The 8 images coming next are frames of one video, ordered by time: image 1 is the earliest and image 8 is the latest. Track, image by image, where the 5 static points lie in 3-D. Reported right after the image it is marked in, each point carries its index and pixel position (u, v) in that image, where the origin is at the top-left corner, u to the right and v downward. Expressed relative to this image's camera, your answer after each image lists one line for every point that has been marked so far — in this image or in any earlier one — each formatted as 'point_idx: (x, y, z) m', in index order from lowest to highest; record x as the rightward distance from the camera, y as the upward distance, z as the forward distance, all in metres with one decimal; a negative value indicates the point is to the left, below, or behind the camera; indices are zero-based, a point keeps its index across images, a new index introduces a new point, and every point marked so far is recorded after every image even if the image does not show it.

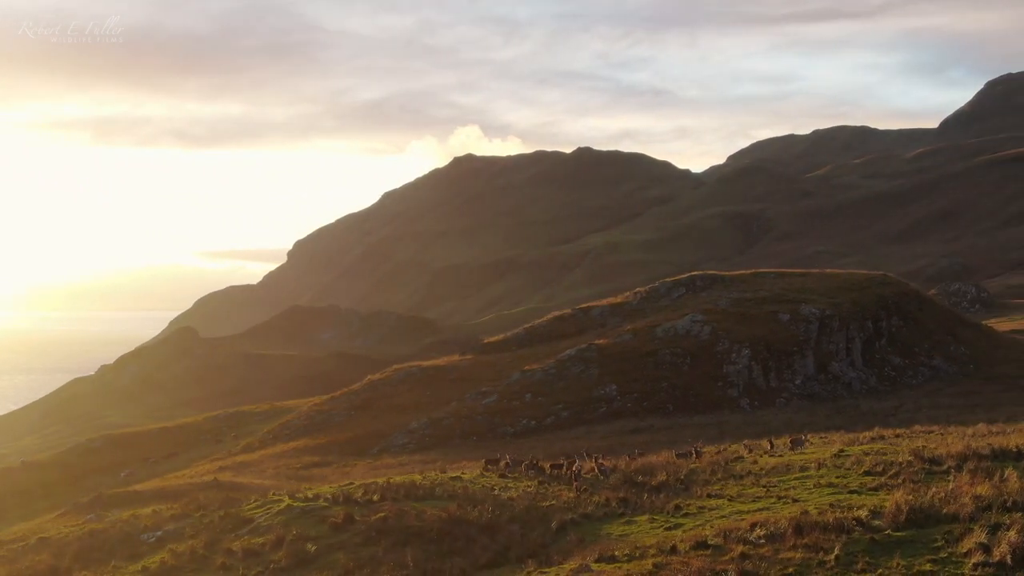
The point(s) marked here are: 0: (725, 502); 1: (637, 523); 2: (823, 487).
0: (+3.3, -3.2, +19.8) m
1: (+1.9, -3.3, +18.7) m
2: (+4.9, -3.0, +20.2) m
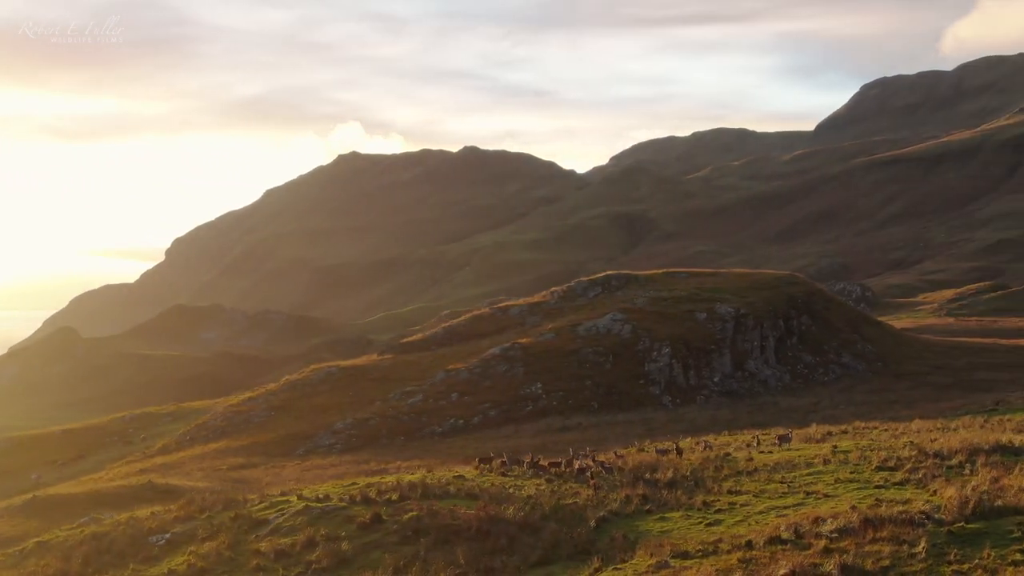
0: (+3.8, -3.2, +20.2) m
1: (+2.4, -3.3, +19.0) m
2: (+5.3, -3.0, +20.6) m
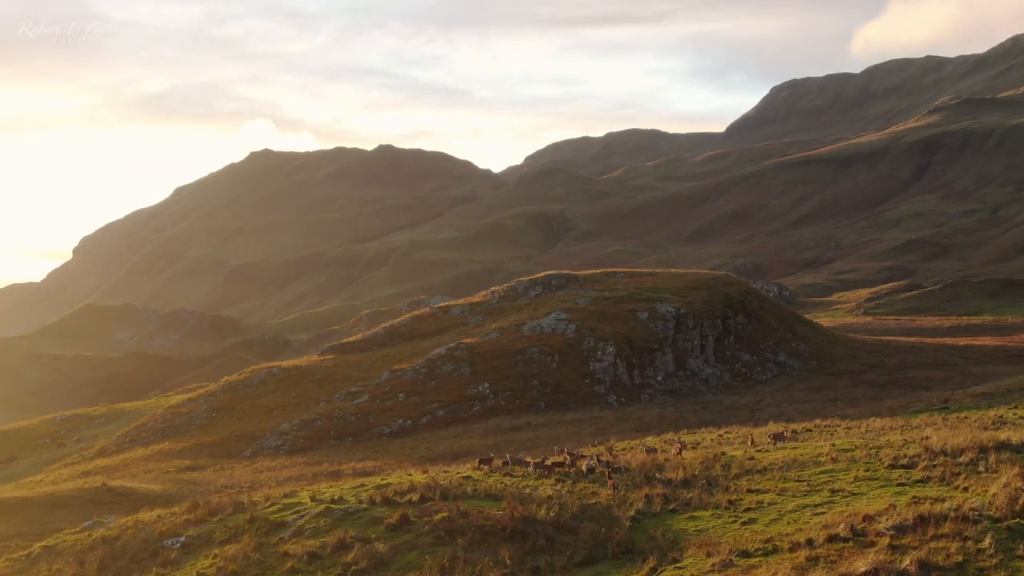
0: (+4.2, -3.2, +20.5) m
1: (+2.9, -3.4, +19.3) m
2: (+5.7, -3.1, +21.1) m
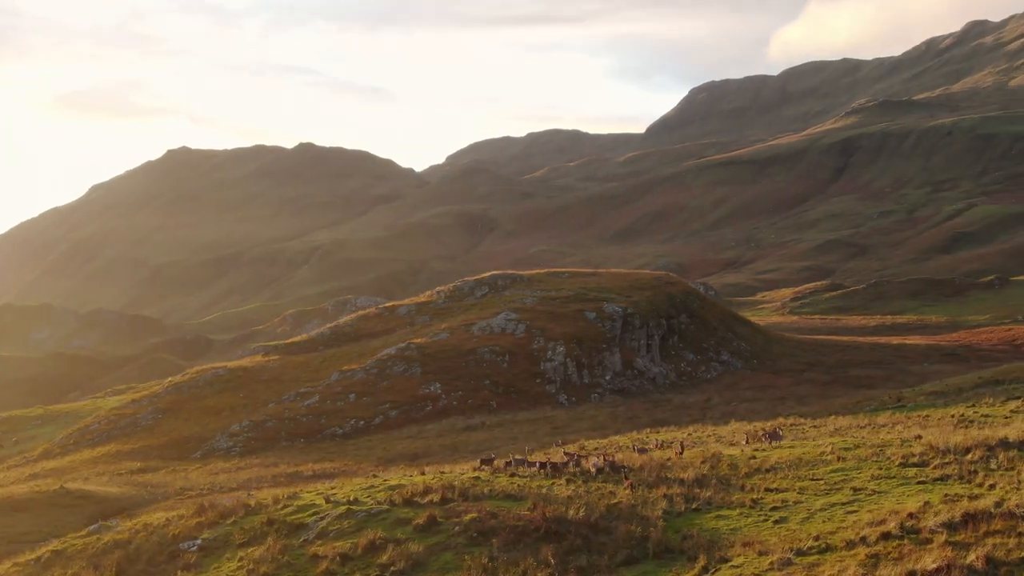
0: (+4.6, -3.3, +20.9) m
1: (+3.3, -3.4, +19.6) m
2: (+6.1, -3.1, +21.5) m
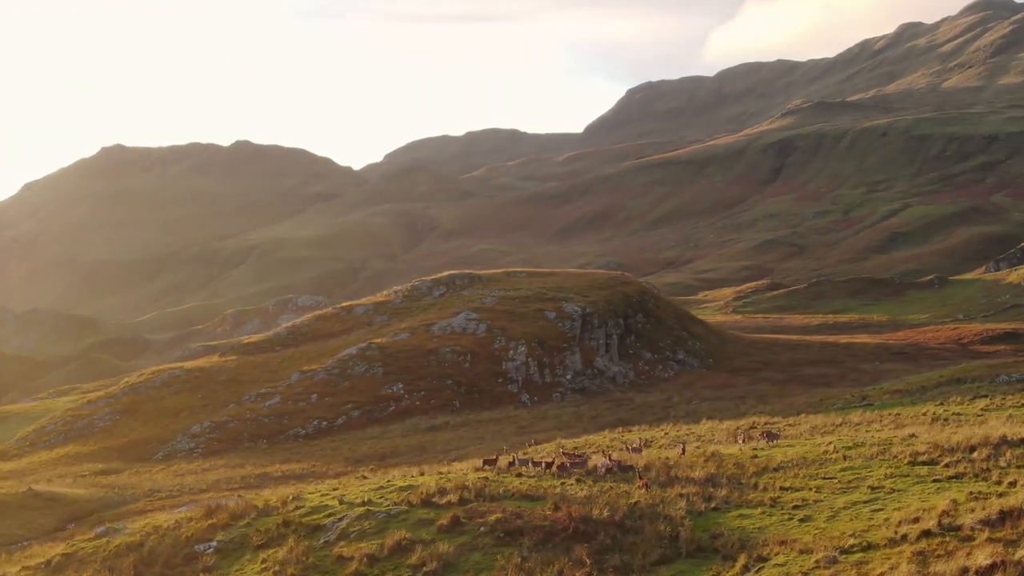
0: (+5.0, -3.3, +21.2) m
1: (+3.7, -3.4, +19.9) m
2: (+6.4, -3.1, +21.9) m
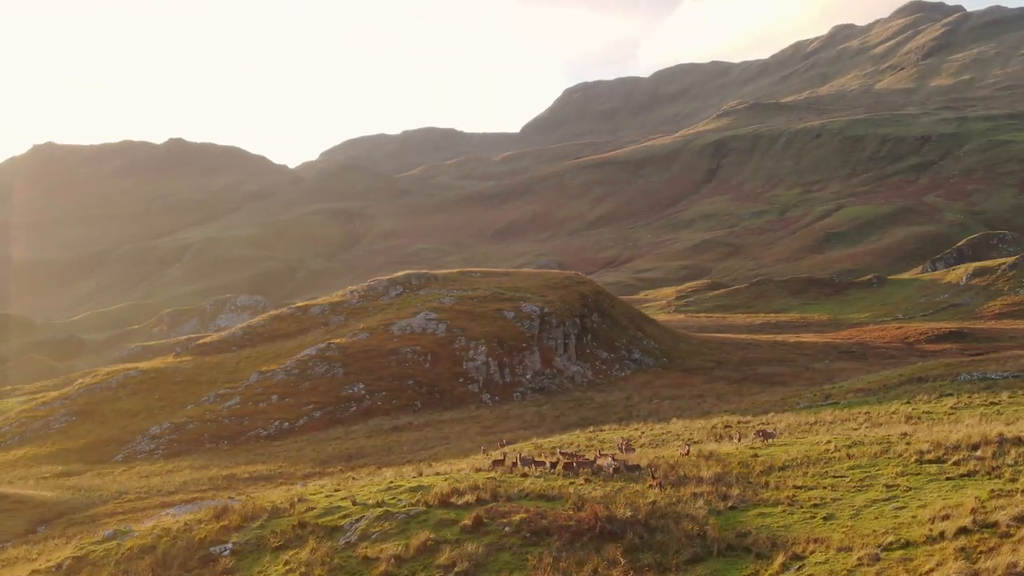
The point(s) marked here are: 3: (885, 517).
0: (+5.3, -3.3, +21.6) m
1: (+4.1, -3.5, +20.2) m
2: (+6.8, -3.1, +22.2) m
3: (+5.1, -3.1, +18.1) m
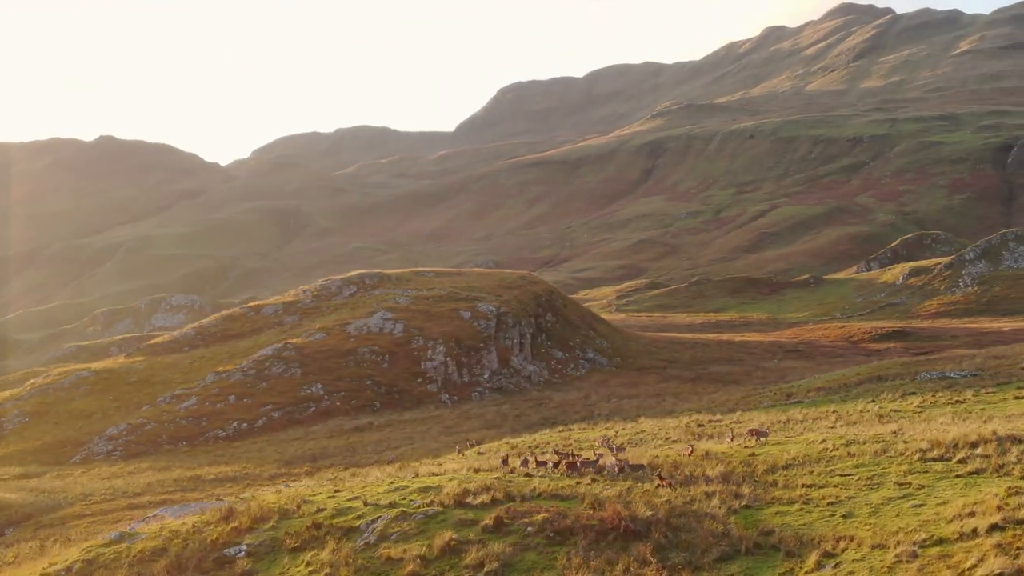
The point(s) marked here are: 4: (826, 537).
0: (+5.6, -3.4, +22.0) m
1: (+4.4, -3.5, +20.6) m
2: (+7.0, -3.2, +22.7) m
3: (+5.5, -3.2, +18.5) m
4: (+4.3, -3.4, +18.1) m
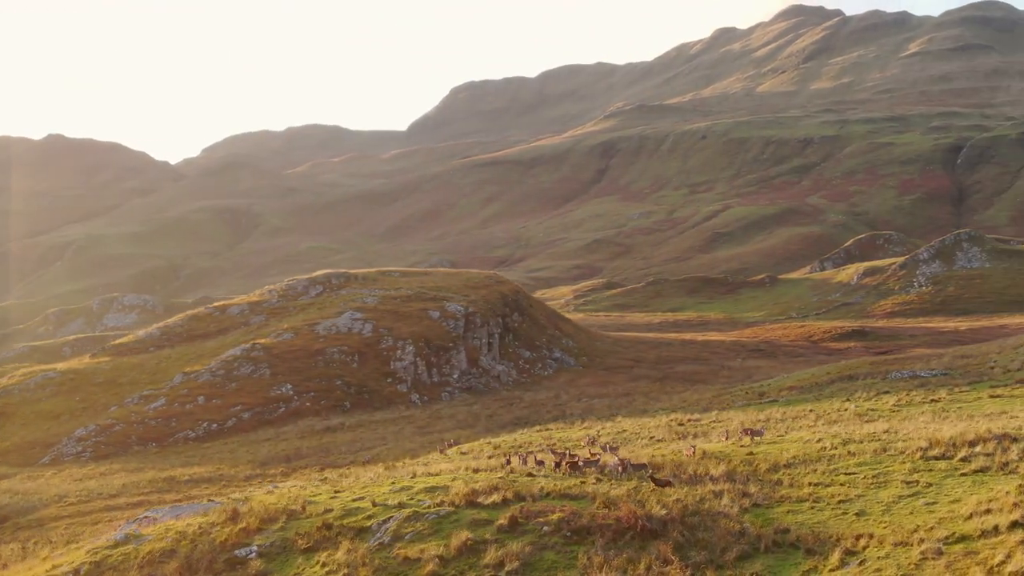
0: (+5.8, -3.4, +22.3) m
1: (+4.7, -3.5, +20.8) m
2: (+7.2, -3.2, +23.0) m
3: (+5.8, -3.2, +18.8) m
4: (+4.6, -3.4, +18.4) m
